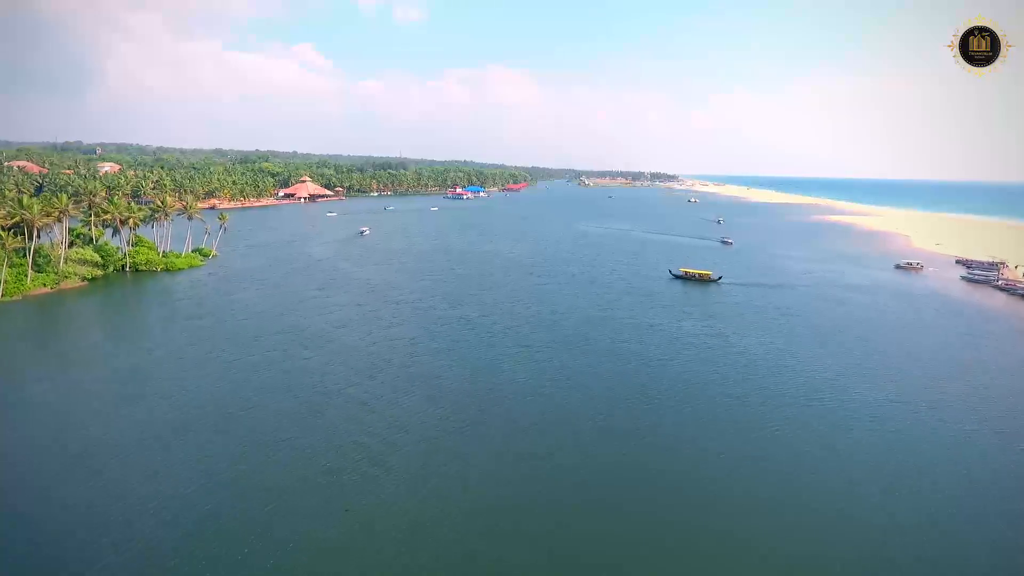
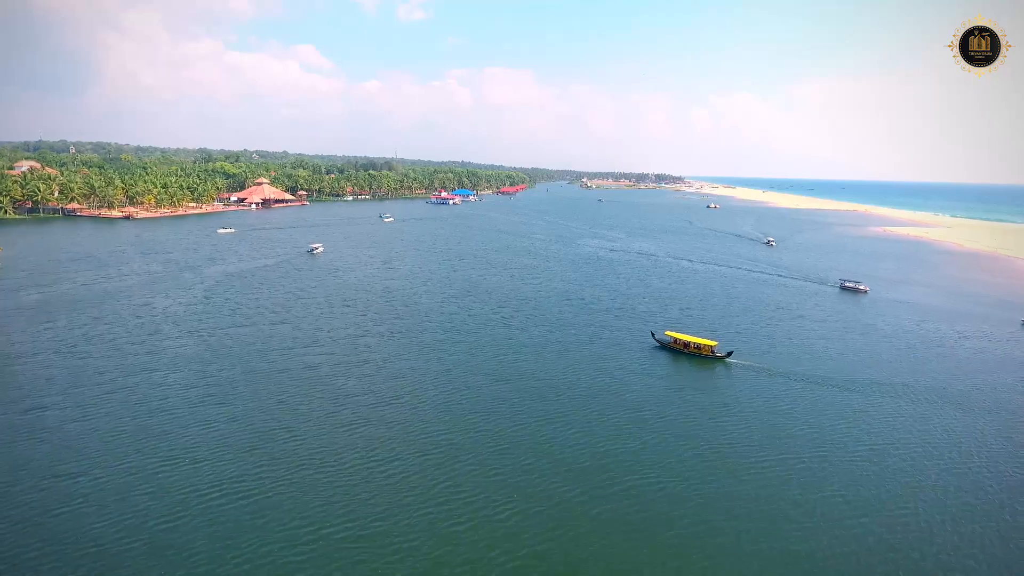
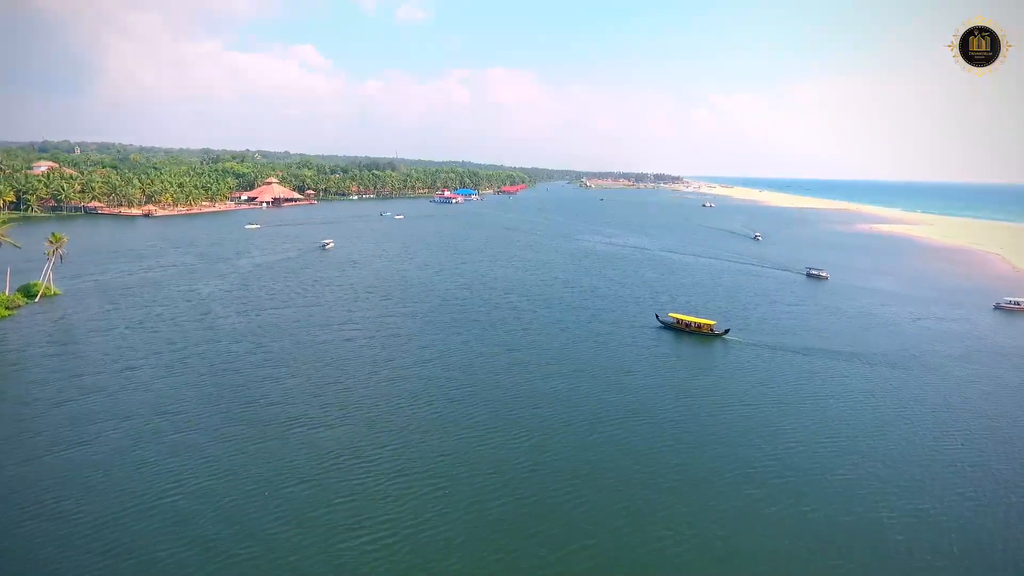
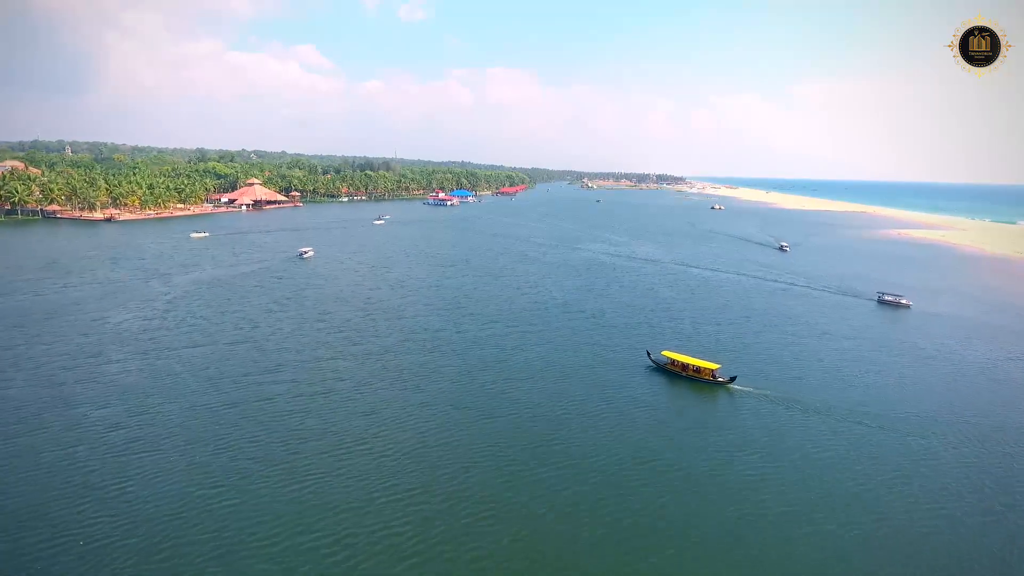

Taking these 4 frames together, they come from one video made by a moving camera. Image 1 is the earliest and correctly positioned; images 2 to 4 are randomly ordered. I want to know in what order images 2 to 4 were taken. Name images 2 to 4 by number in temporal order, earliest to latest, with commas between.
3, 2, 4
